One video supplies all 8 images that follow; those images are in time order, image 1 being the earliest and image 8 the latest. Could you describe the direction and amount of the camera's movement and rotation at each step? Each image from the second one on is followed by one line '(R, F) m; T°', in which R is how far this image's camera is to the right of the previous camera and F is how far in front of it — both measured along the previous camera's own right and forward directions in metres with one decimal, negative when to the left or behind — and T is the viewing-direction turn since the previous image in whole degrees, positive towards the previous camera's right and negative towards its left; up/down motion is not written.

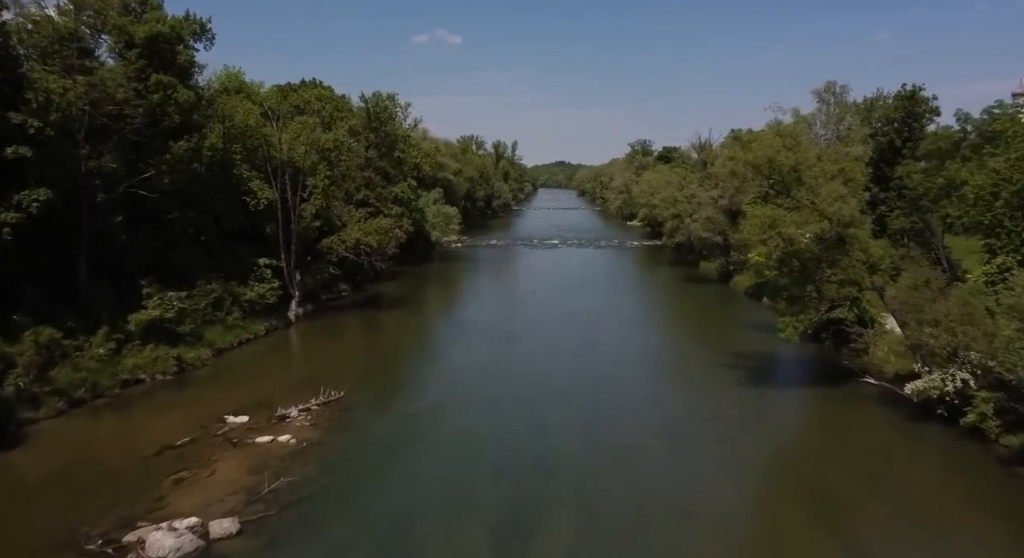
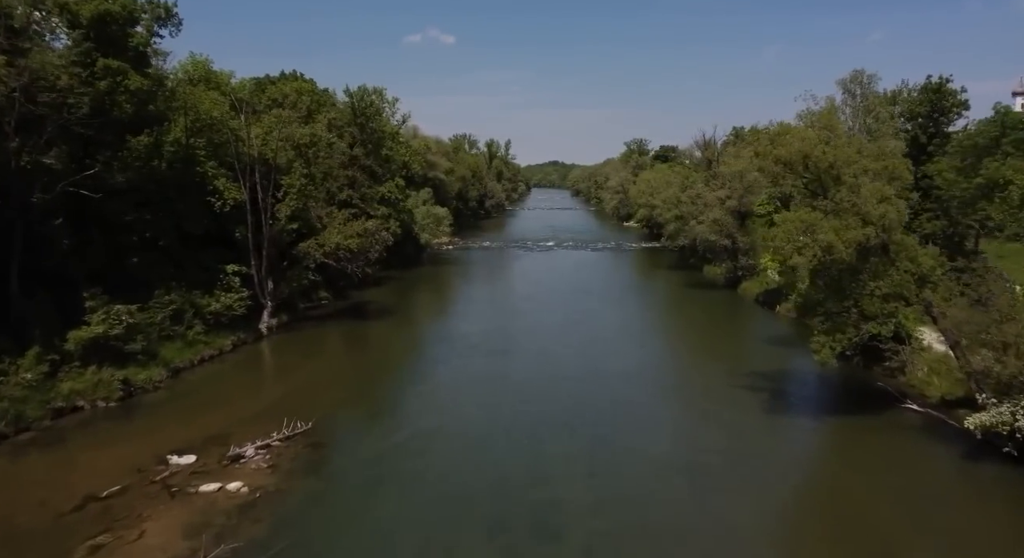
(0.0, +3.0) m; +1°
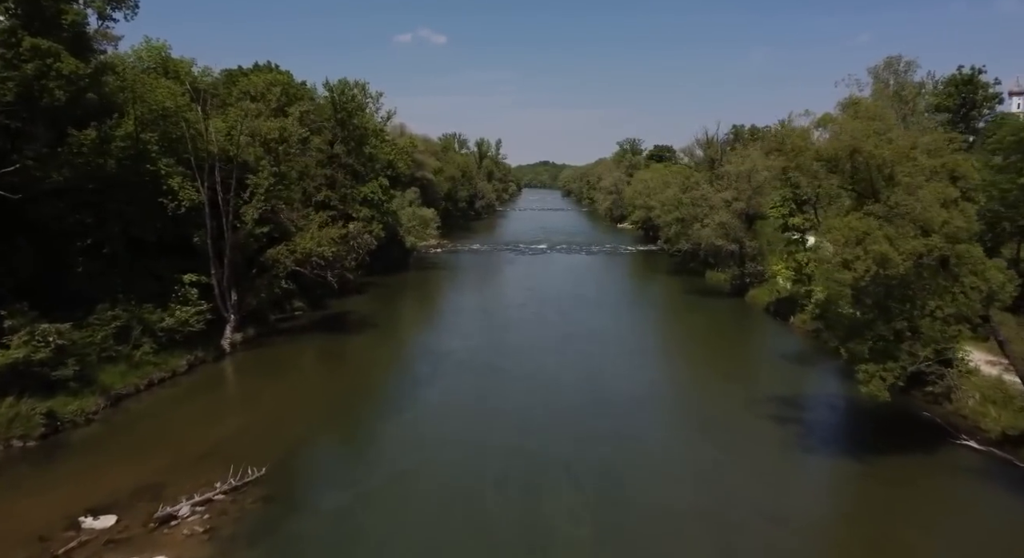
(-0.1, +3.1) m; +1°
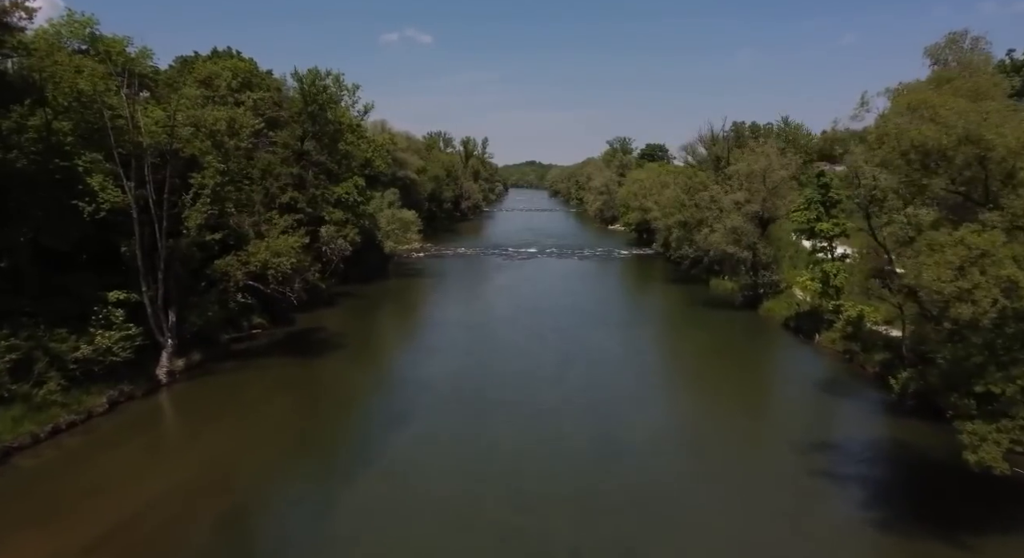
(-0.1, +4.2) m; +1°
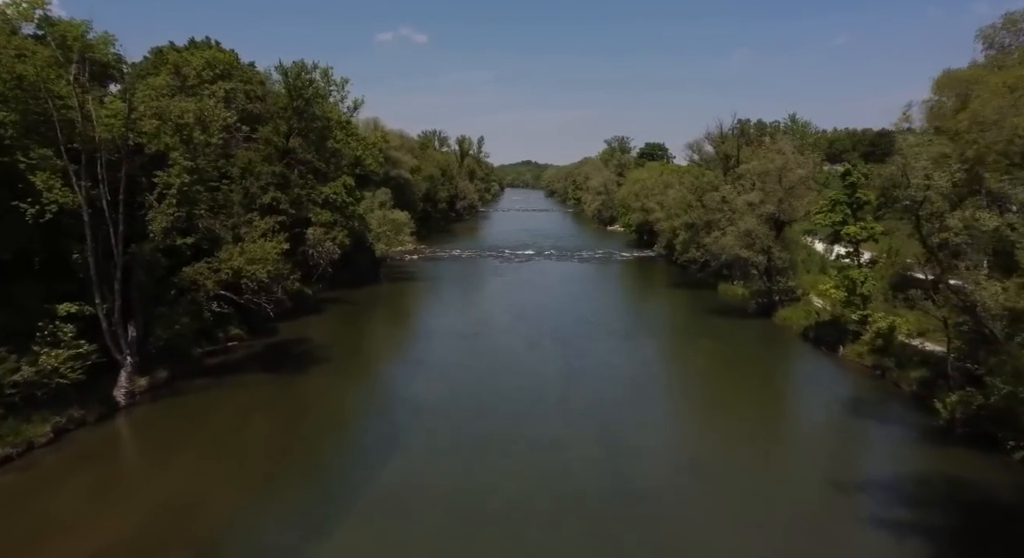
(-0.1, +2.5) m; 0°
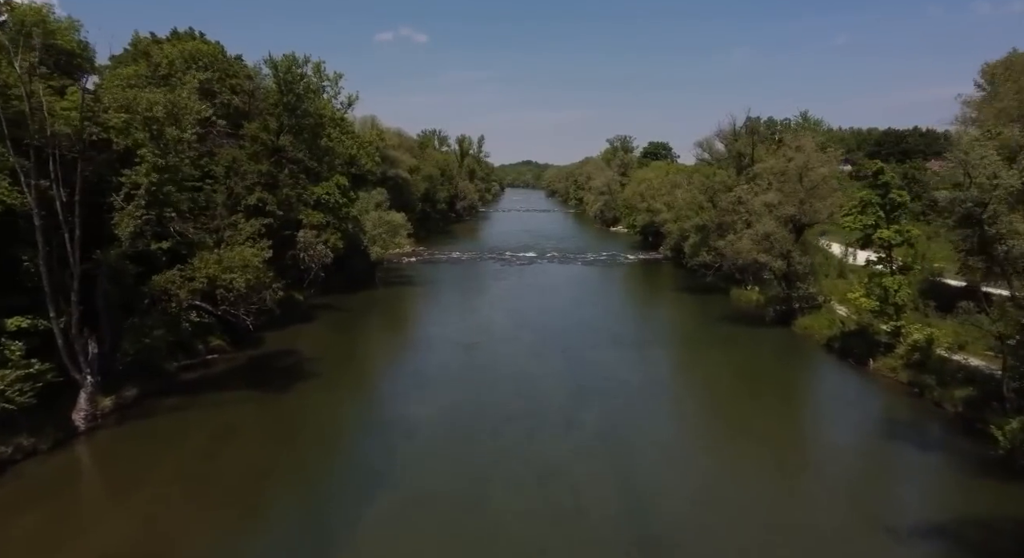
(-0.1, +2.2) m; 0°
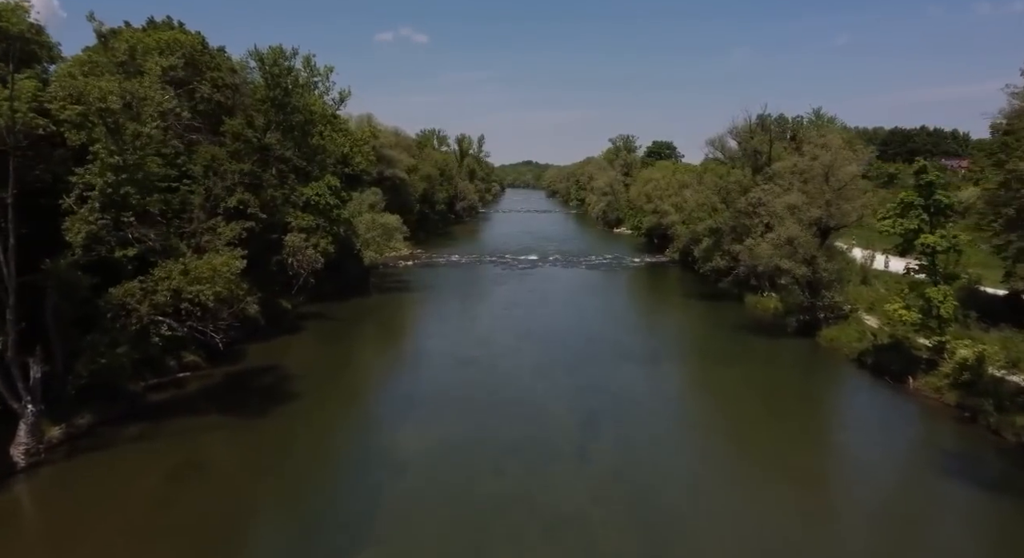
(-0.1, +2.5) m; 0°
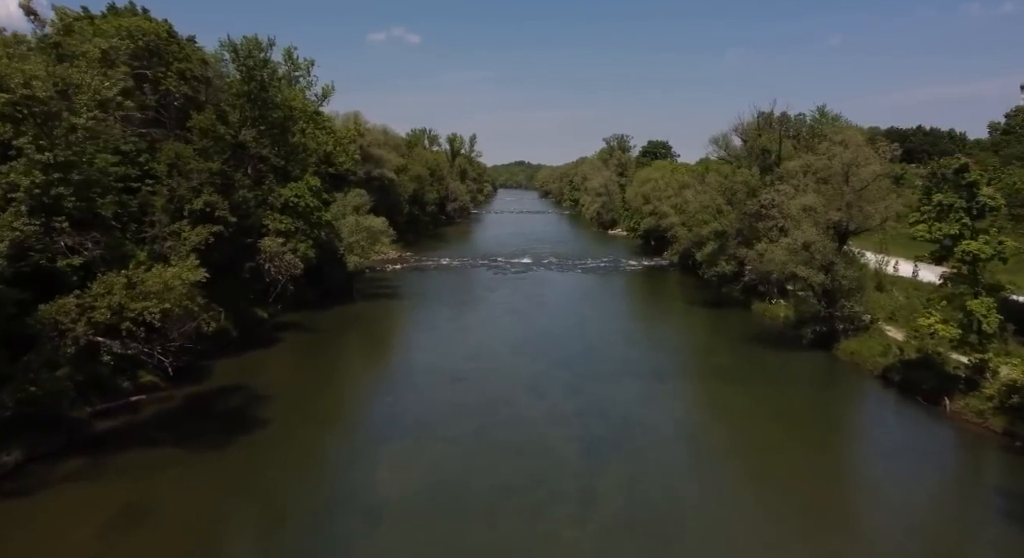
(0.0, +2.4) m; +1°
